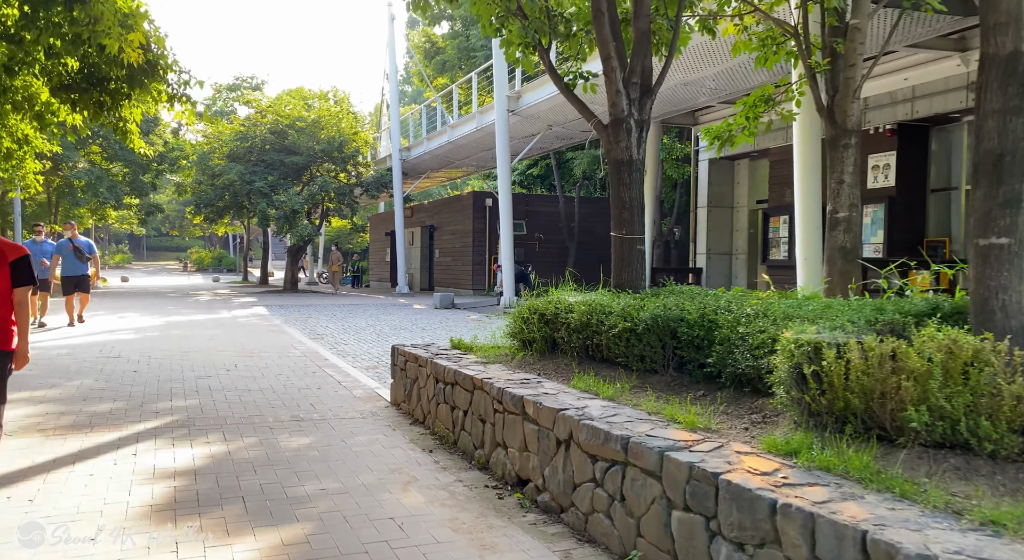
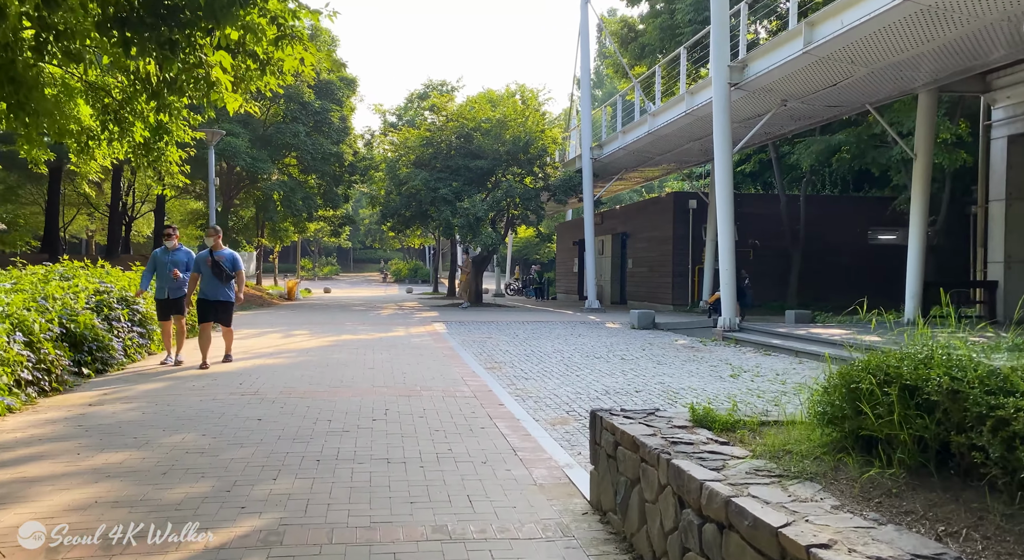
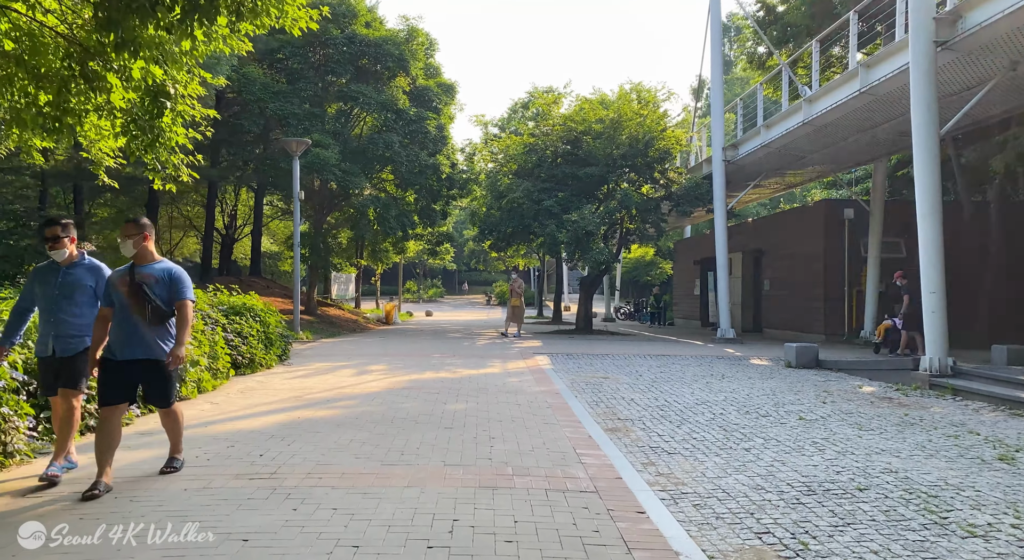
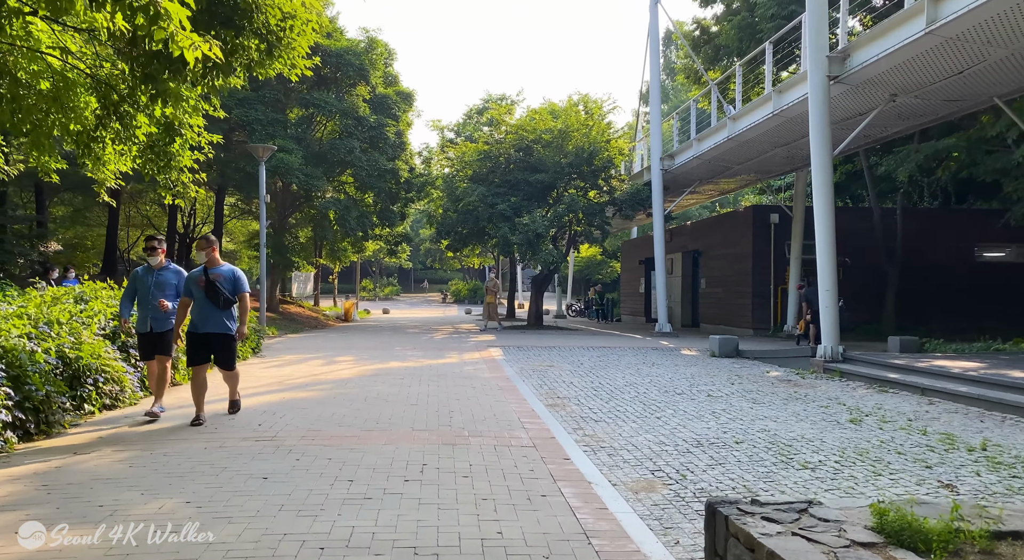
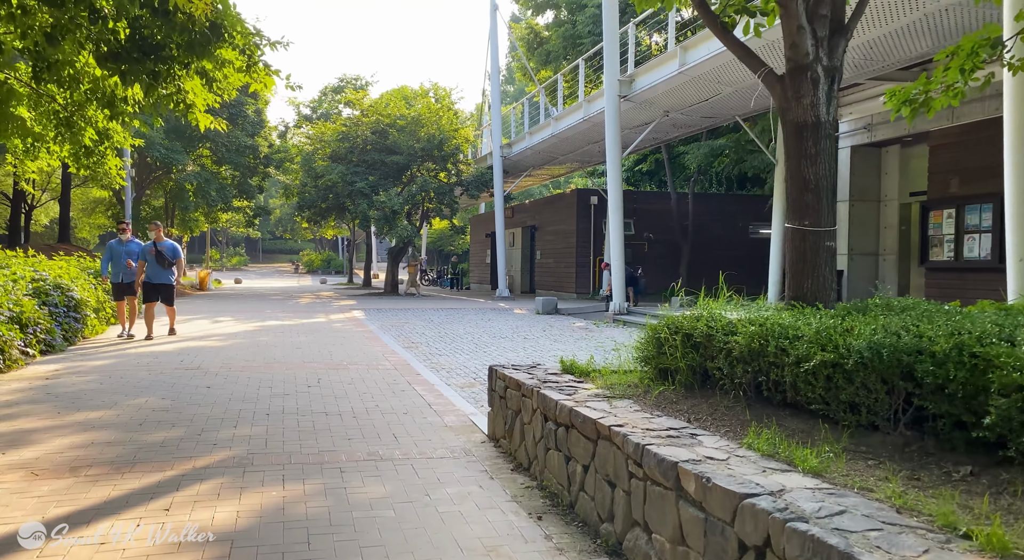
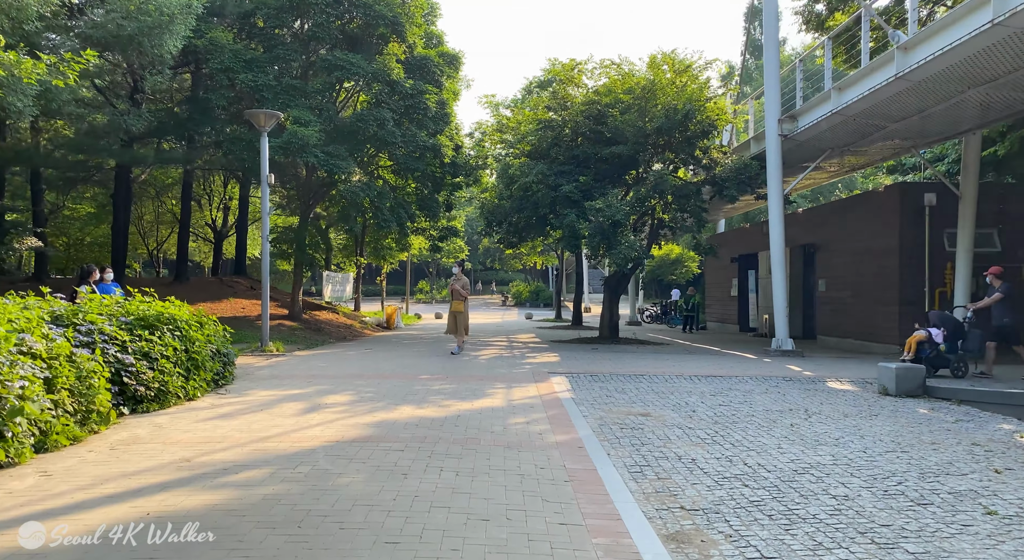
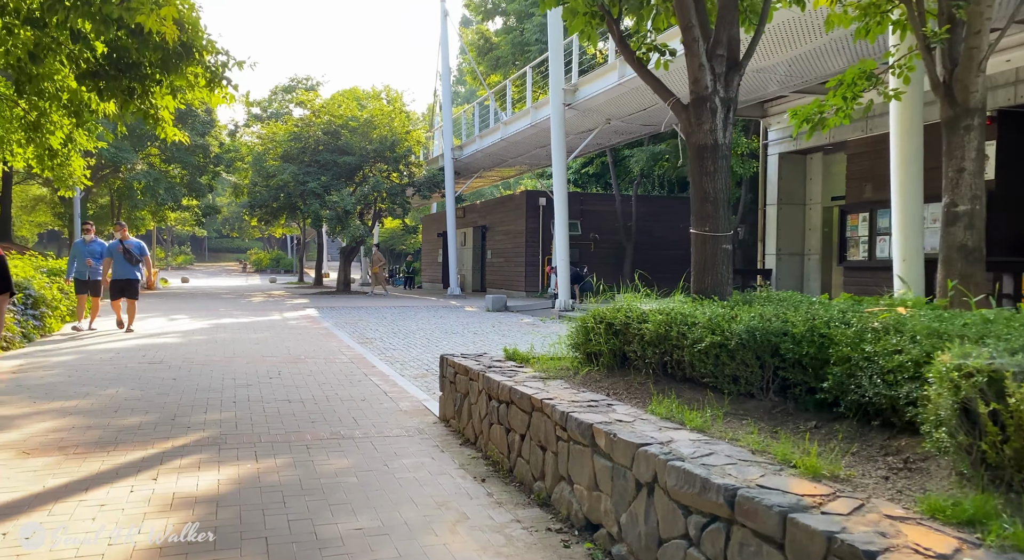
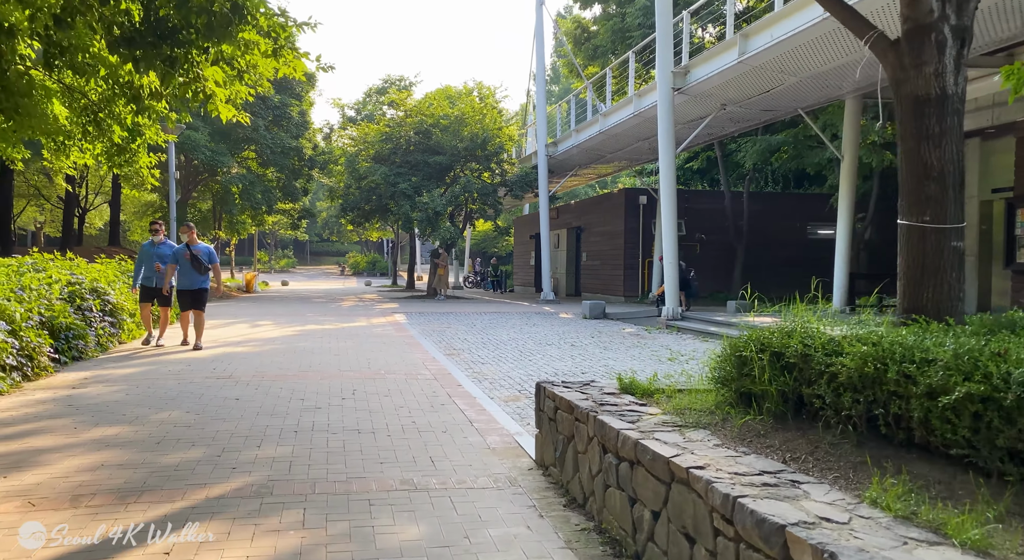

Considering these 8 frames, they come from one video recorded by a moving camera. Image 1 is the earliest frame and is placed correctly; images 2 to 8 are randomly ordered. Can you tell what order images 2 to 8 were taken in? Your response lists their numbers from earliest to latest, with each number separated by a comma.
7, 5, 8, 2, 4, 3, 6
